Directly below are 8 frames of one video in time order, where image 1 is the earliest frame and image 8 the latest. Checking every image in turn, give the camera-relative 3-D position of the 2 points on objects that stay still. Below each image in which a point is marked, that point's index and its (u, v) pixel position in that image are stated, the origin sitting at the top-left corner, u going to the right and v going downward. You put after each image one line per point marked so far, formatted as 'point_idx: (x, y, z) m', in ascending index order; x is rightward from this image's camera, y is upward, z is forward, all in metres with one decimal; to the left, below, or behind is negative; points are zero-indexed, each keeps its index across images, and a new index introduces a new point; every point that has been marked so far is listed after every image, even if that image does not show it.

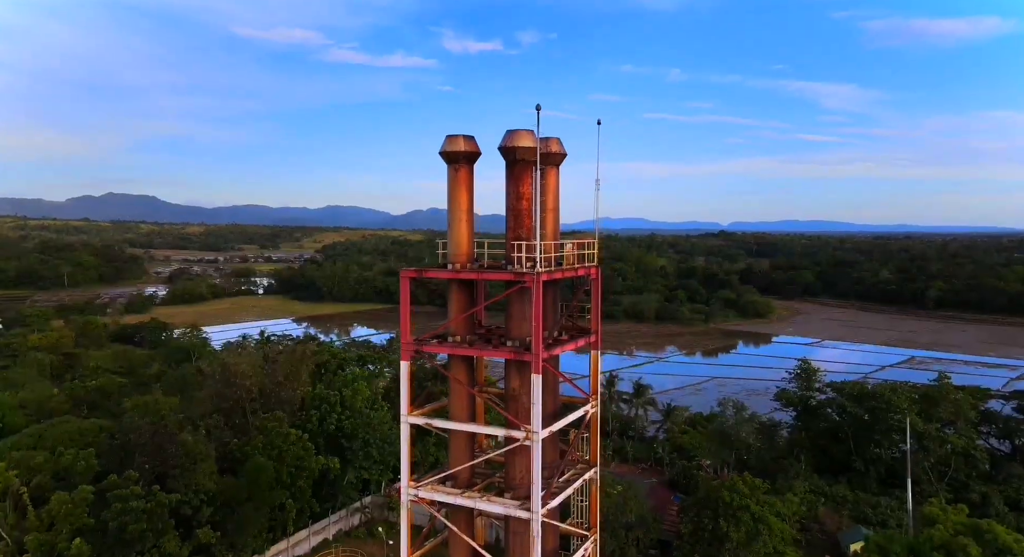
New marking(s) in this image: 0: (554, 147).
0: (+0.9, +3.4, +17.9) m
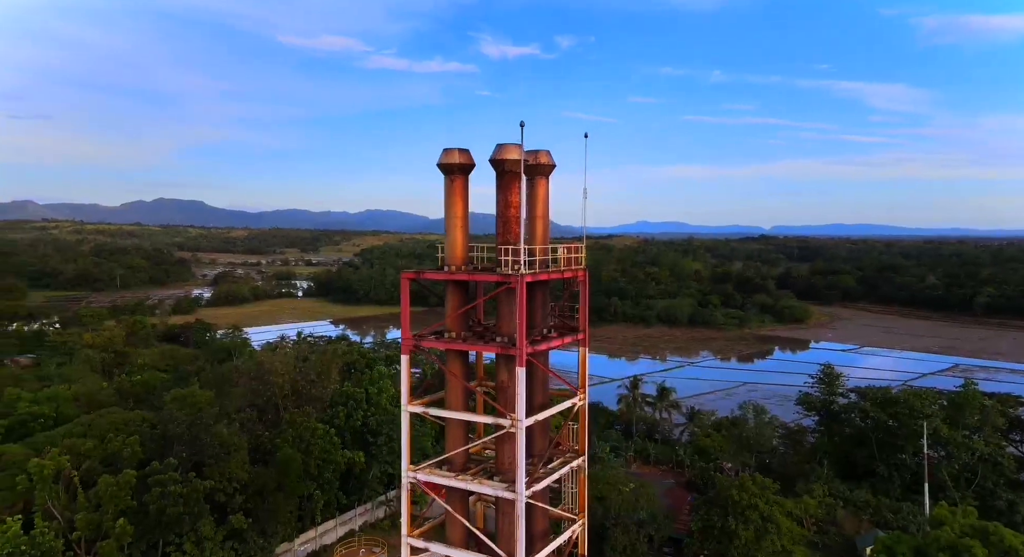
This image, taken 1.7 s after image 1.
0: (+0.8, +3.2, +19.4) m
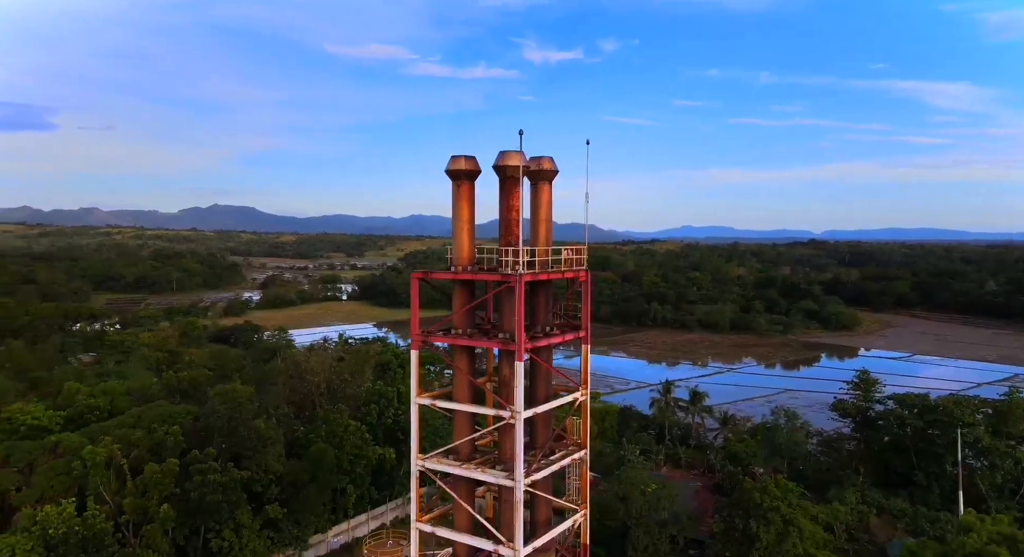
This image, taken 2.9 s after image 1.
0: (+0.9, +3.2, +20.5) m
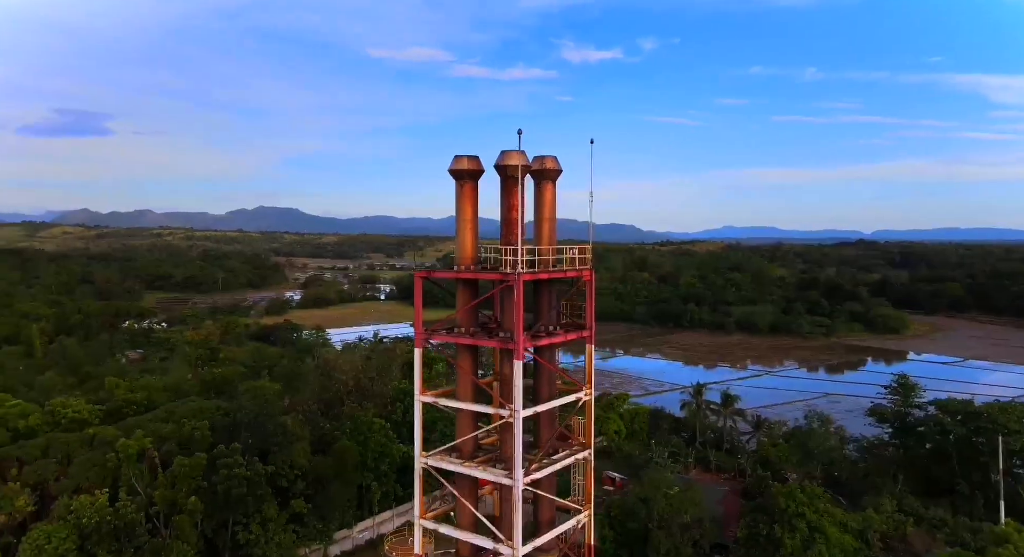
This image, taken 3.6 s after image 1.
0: (+1.0, +3.1, +20.7) m
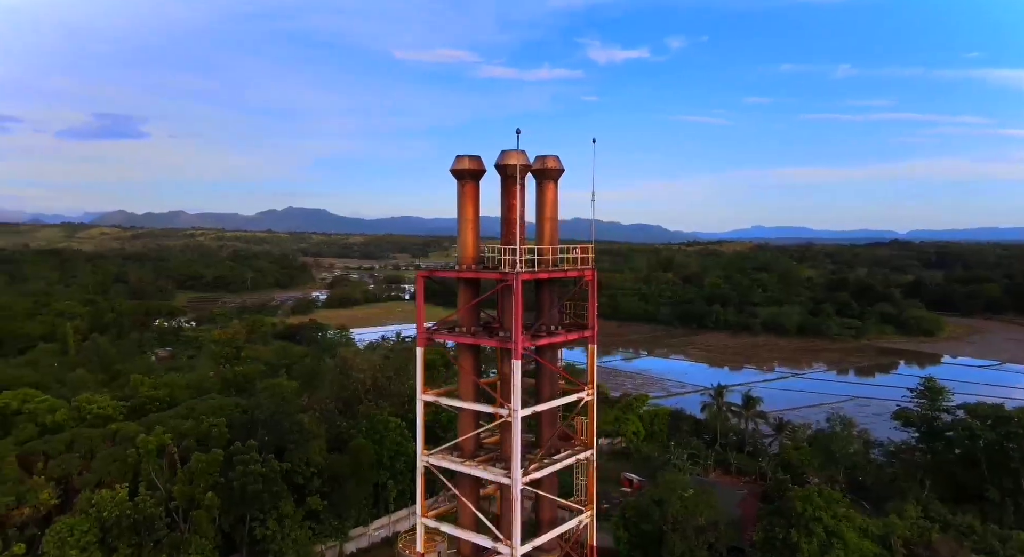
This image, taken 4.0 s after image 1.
0: (+1.1, +3.1, +20.7) m
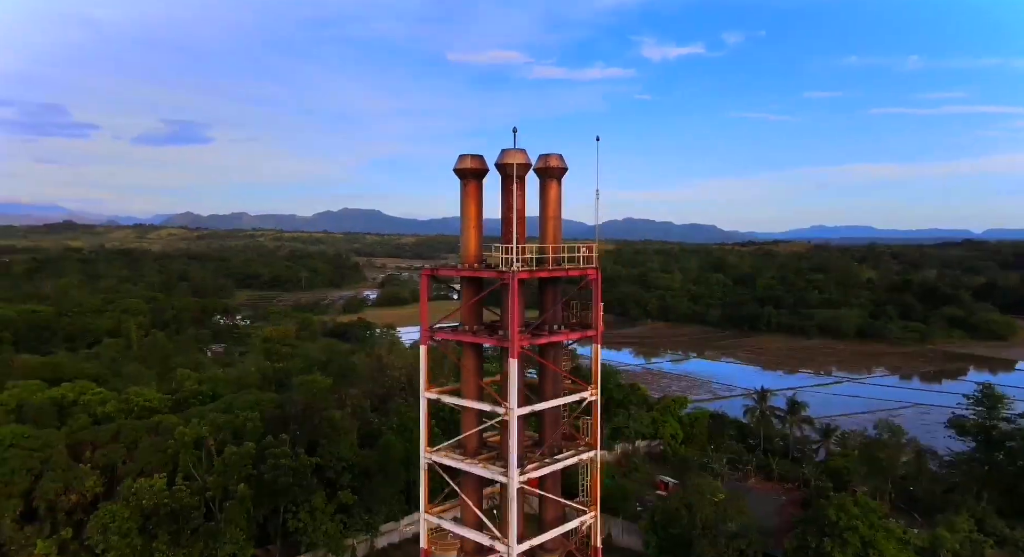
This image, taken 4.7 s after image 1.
0: (+1.1, +3.1, +20.7) m
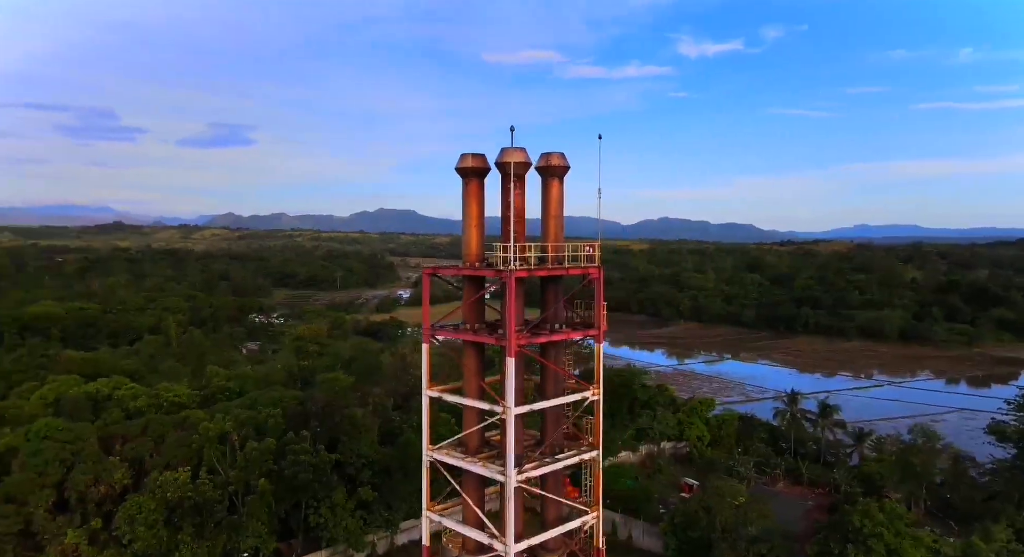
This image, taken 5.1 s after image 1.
0: (+1.2, +3.1, +20.7) m
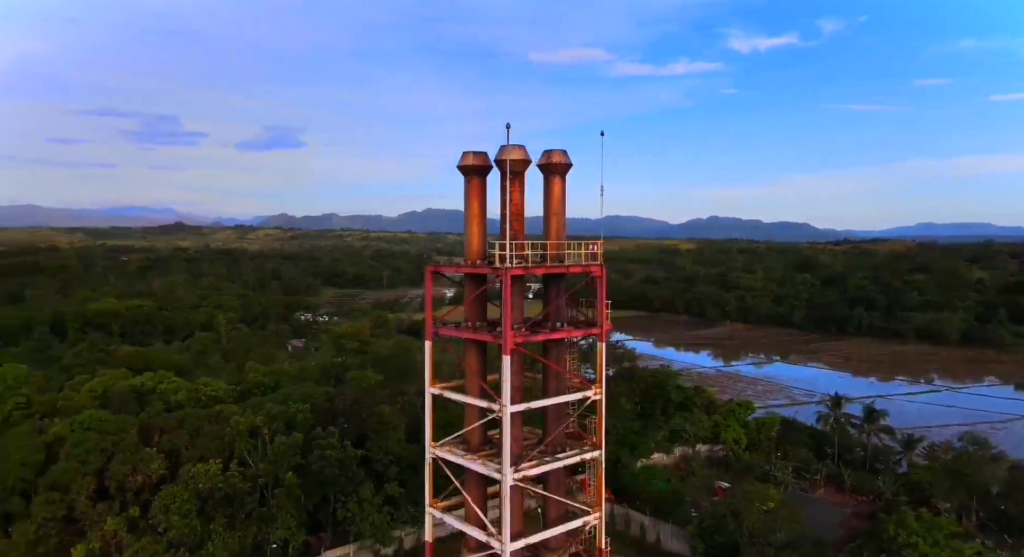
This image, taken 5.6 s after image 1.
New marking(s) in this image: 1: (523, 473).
0: (+1.2, +3.2, +20.6) m
1: (+0.3, -5.0, +19.6) m
